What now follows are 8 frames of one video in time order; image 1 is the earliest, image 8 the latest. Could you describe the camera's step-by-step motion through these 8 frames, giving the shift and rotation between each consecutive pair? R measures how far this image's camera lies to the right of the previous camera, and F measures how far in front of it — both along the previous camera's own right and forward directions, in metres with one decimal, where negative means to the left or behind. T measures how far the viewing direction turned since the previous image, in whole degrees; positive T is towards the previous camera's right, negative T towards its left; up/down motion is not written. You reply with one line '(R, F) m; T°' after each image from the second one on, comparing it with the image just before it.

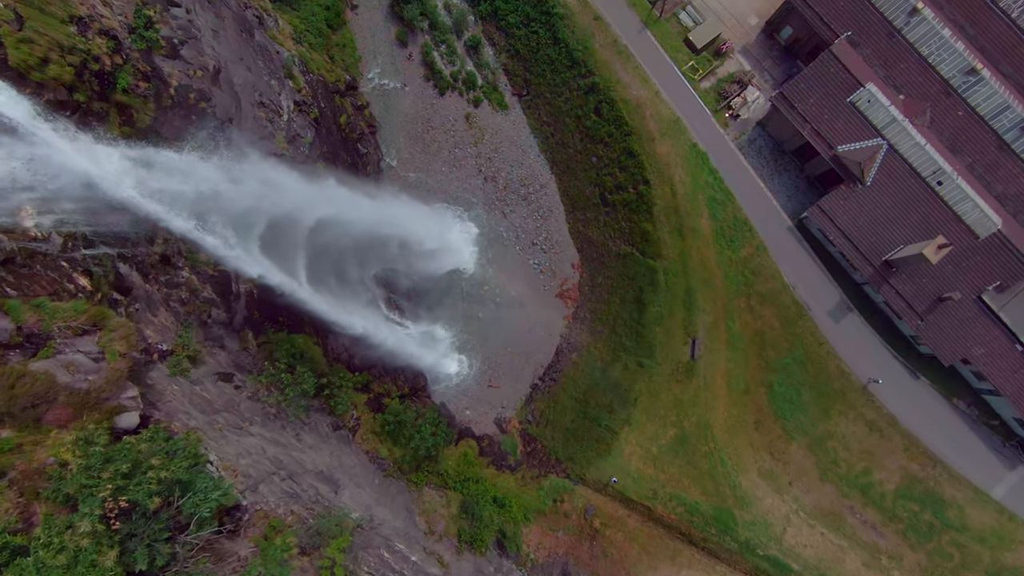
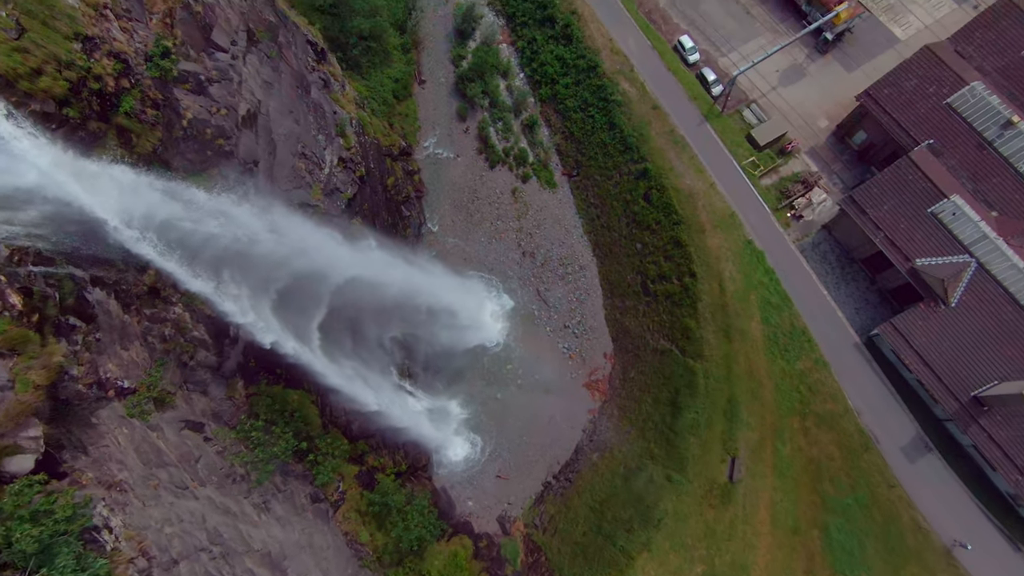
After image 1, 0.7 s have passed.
(+1.5, +2.0) m; -7°
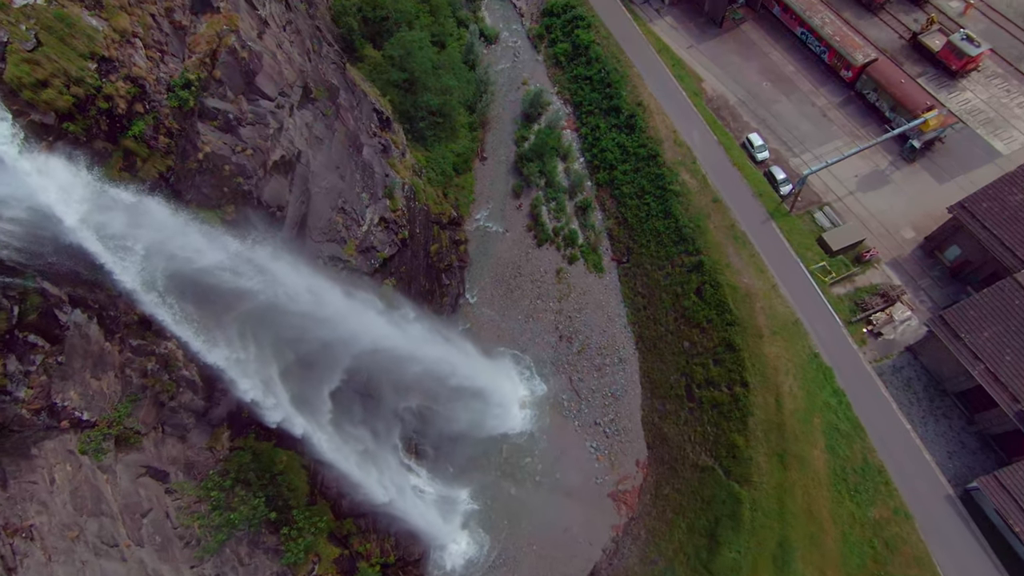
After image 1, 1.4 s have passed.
(+1.5, +1.9) m; -7°
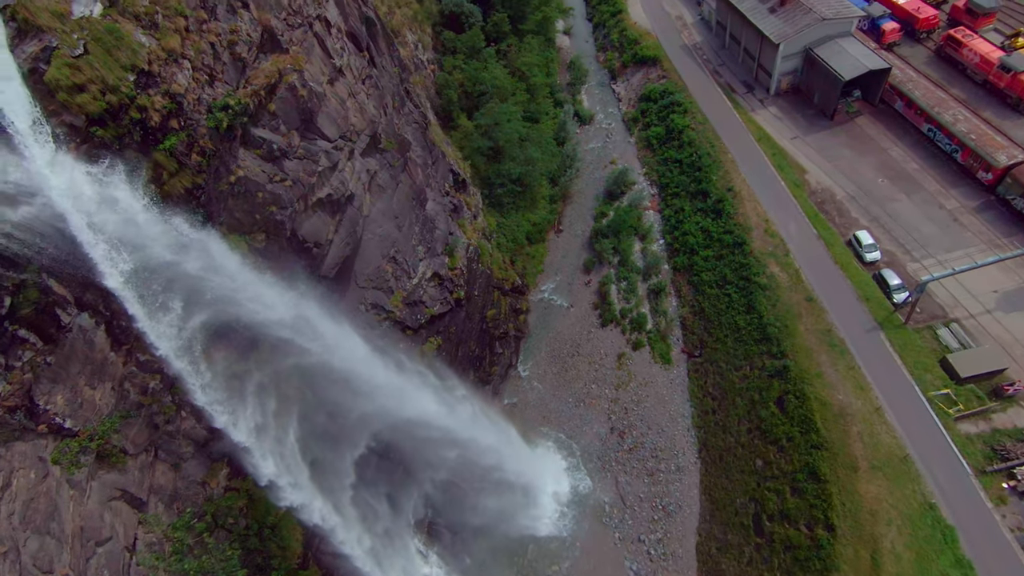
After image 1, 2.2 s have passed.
(+1.8, +2.1) m; -11°
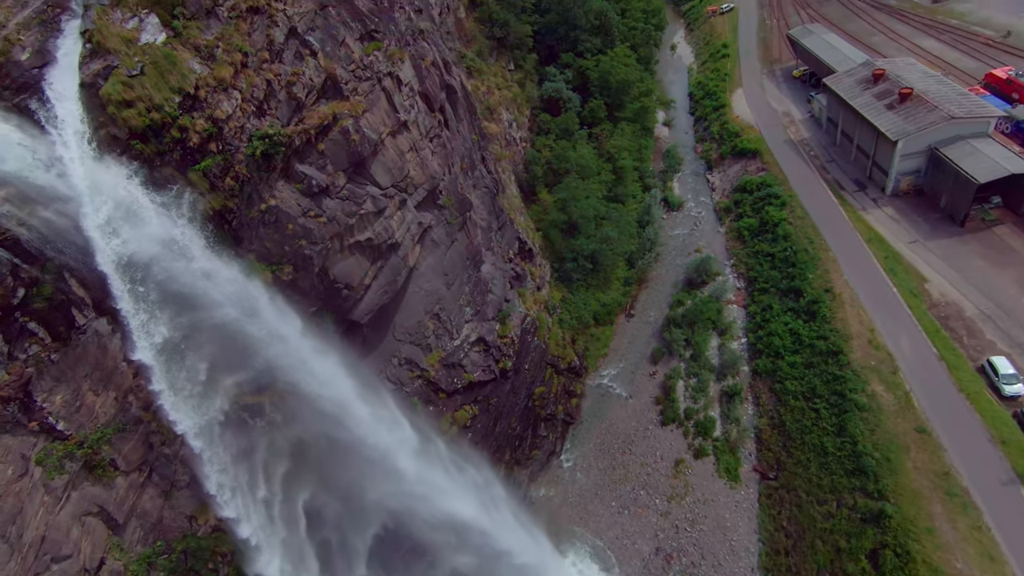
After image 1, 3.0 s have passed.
(+2.0, +1.7) m; -11°
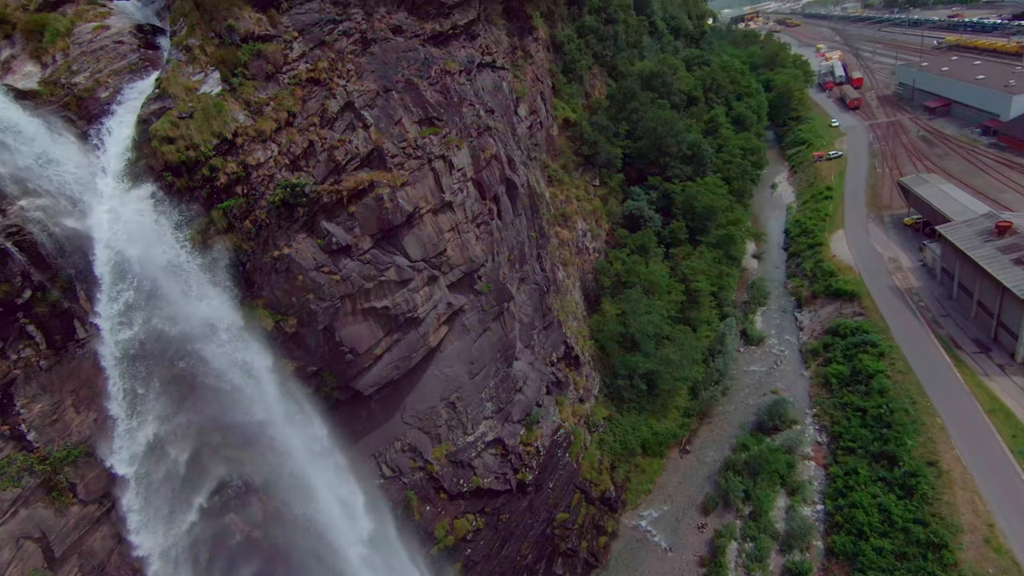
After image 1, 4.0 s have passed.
(+2.3, +1.6) m; -11°
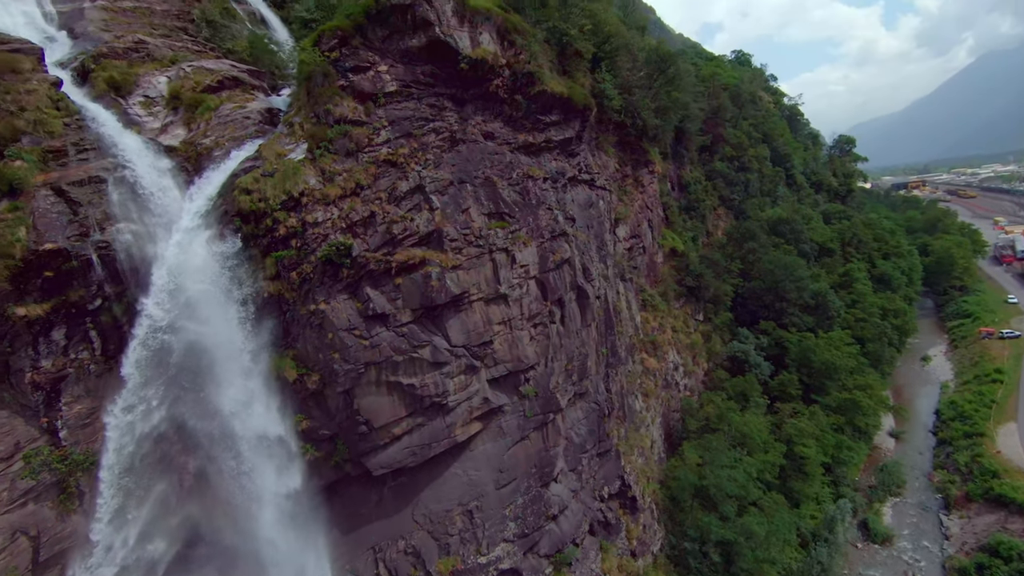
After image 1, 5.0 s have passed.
(+2.5, +1.2) m; -14°
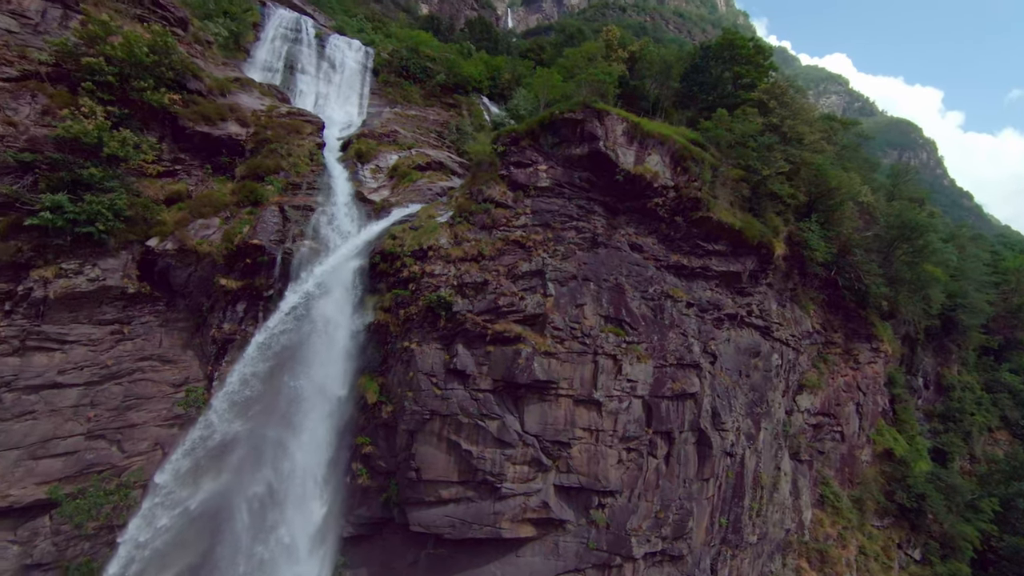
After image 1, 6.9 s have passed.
(+3.9, +0.8) m; -26°
